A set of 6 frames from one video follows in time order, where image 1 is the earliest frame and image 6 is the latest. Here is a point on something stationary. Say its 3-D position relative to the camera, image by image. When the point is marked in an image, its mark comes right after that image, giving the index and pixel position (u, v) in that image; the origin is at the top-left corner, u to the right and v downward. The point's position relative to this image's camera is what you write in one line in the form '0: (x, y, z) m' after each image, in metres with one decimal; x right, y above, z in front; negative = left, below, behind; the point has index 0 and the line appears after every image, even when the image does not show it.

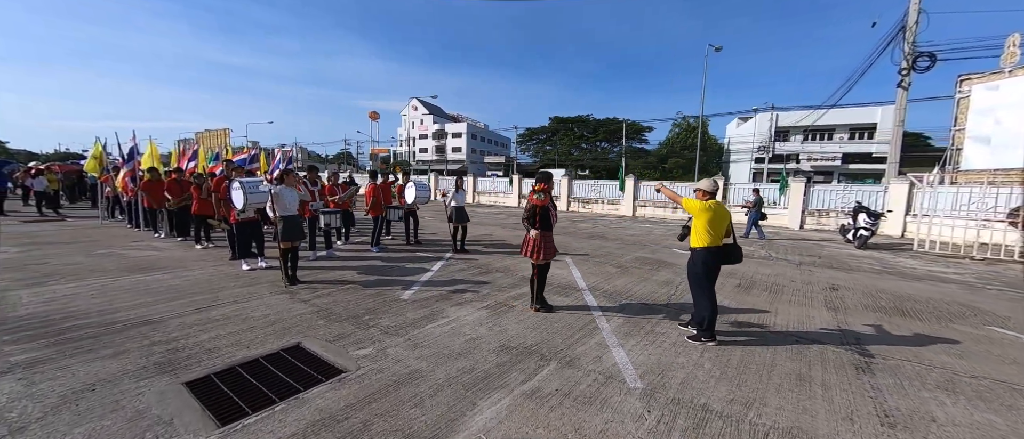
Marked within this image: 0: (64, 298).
0: (-5.5, -1.0, +4.3) m
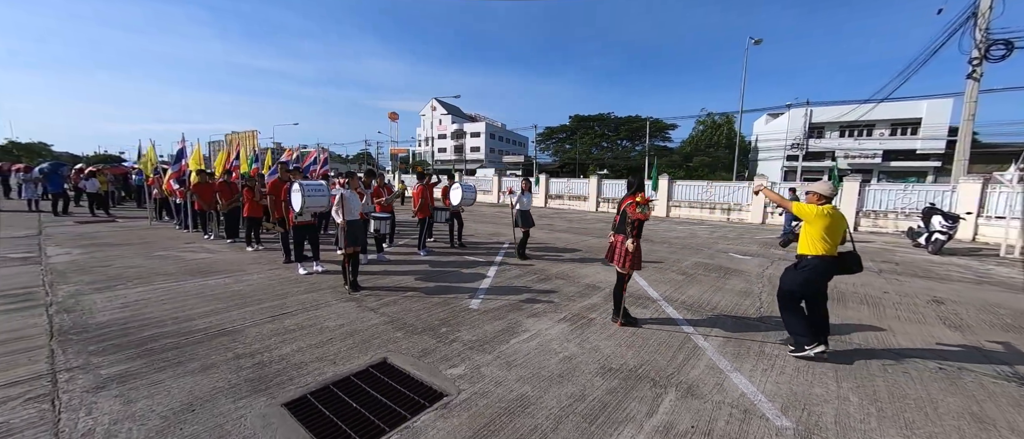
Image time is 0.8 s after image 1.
0: (-4.6, -1.0, +4.2) m
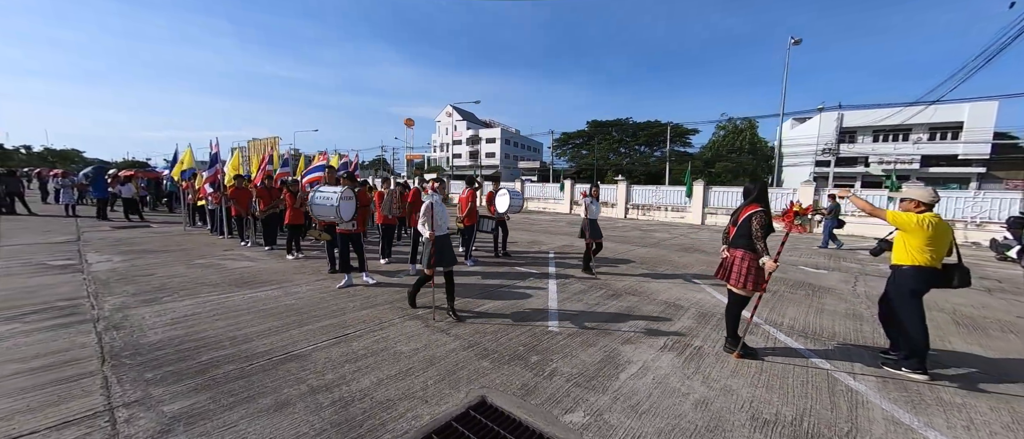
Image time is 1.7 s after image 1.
0: (-3.7, -1.1, +3.9) m
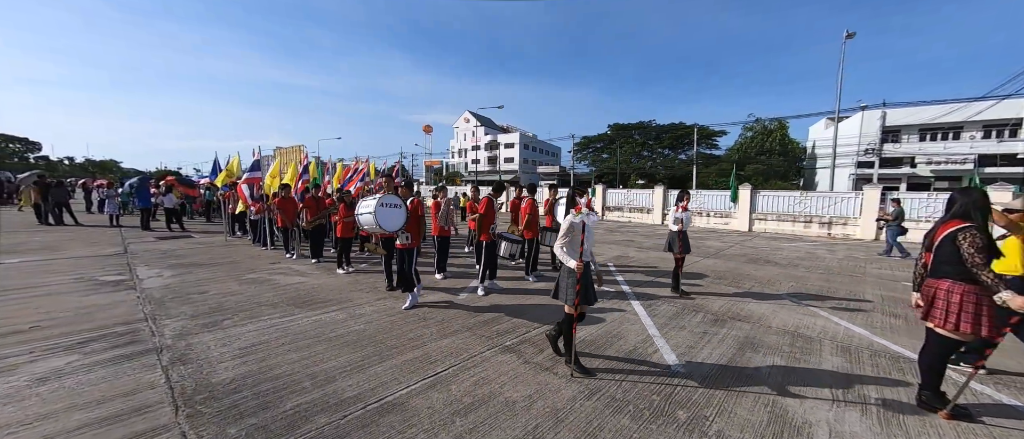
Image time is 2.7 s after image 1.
0: (-2.6, -1.3, +3.5) m
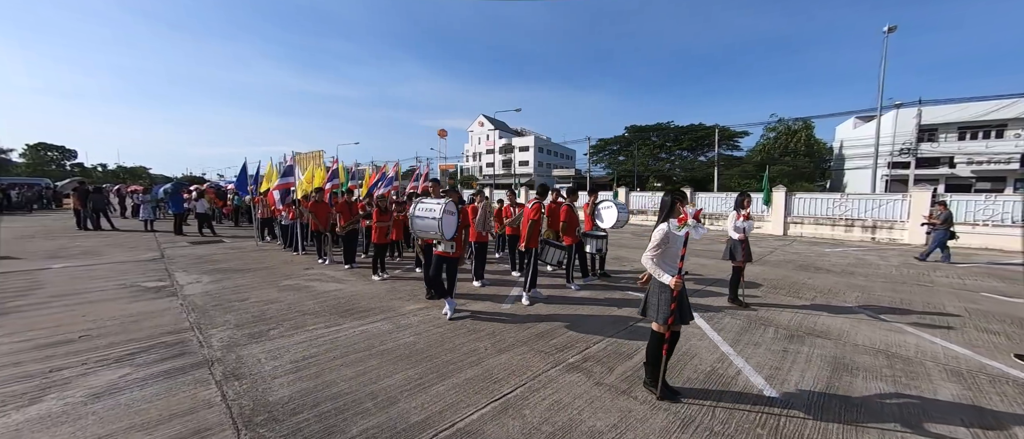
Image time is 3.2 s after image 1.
0: (-2.0, -1.4, +3.3) m
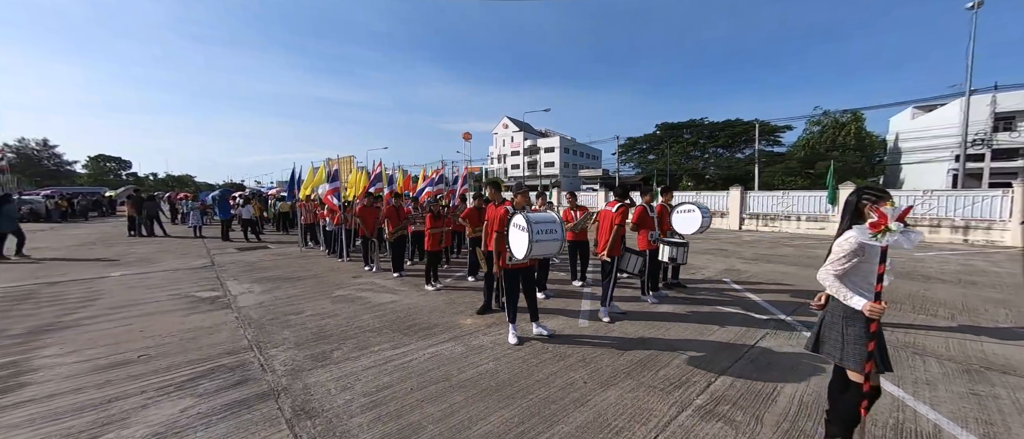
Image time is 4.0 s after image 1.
0: (-1.1, -1.5, +2.9) m
